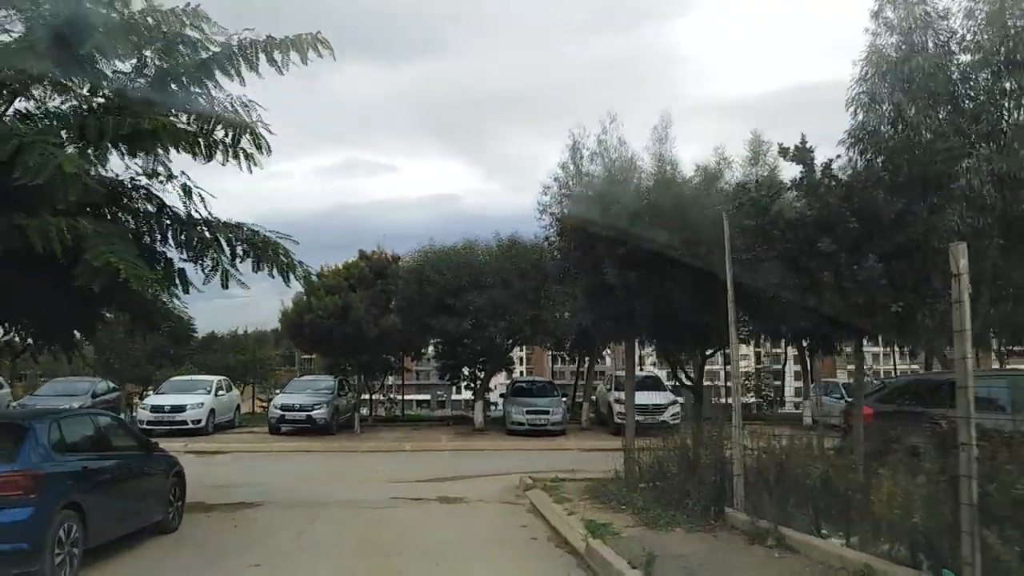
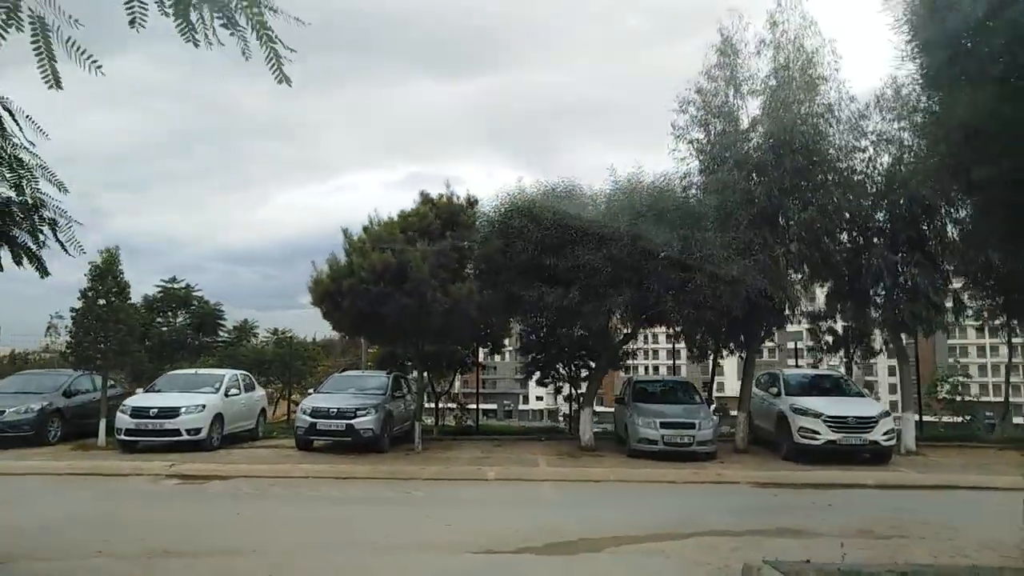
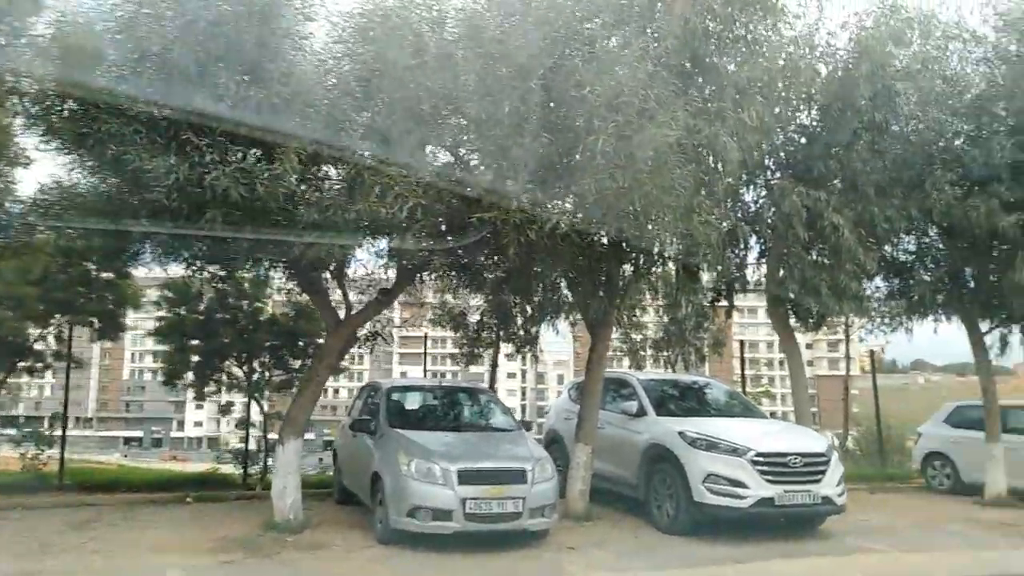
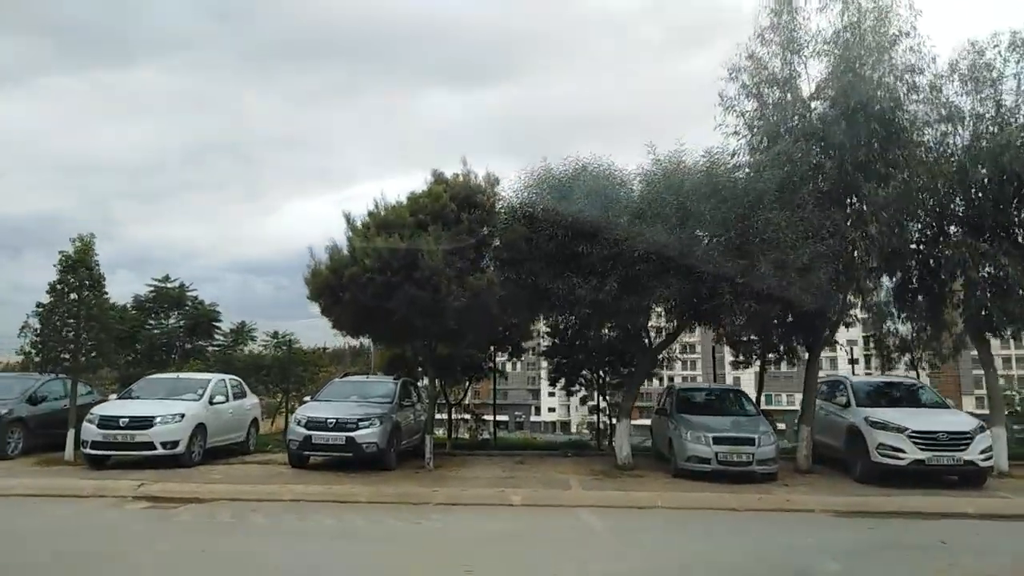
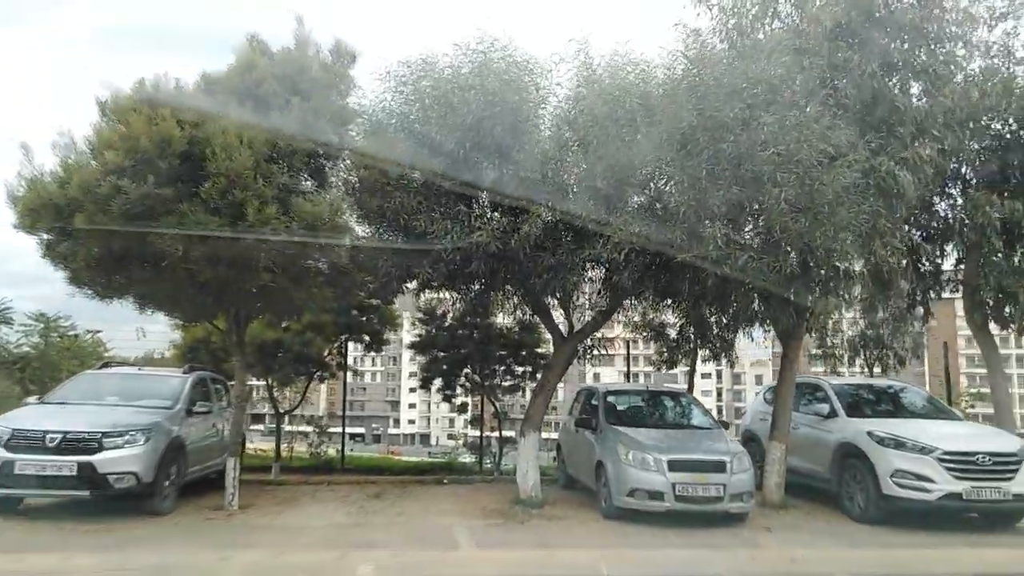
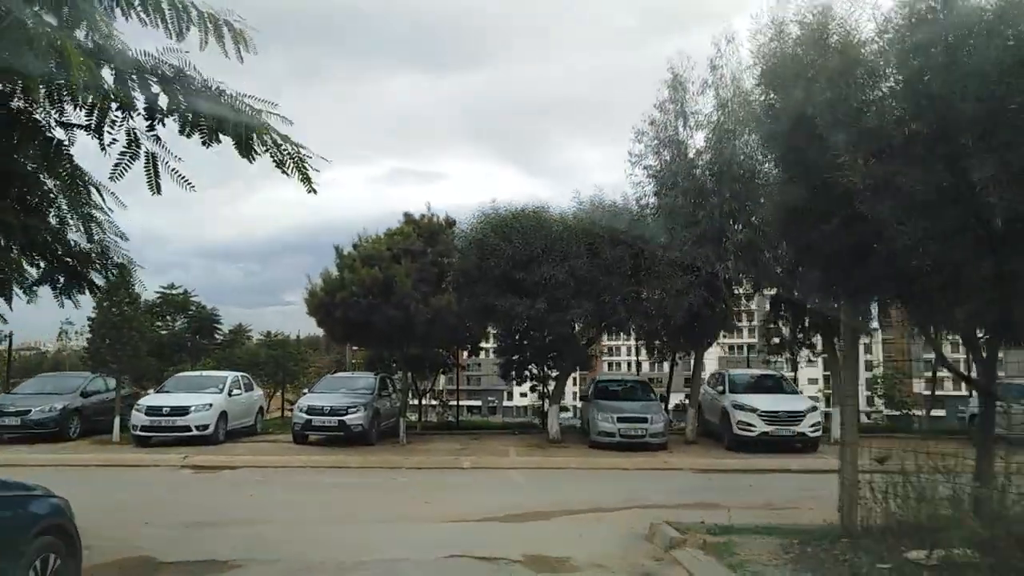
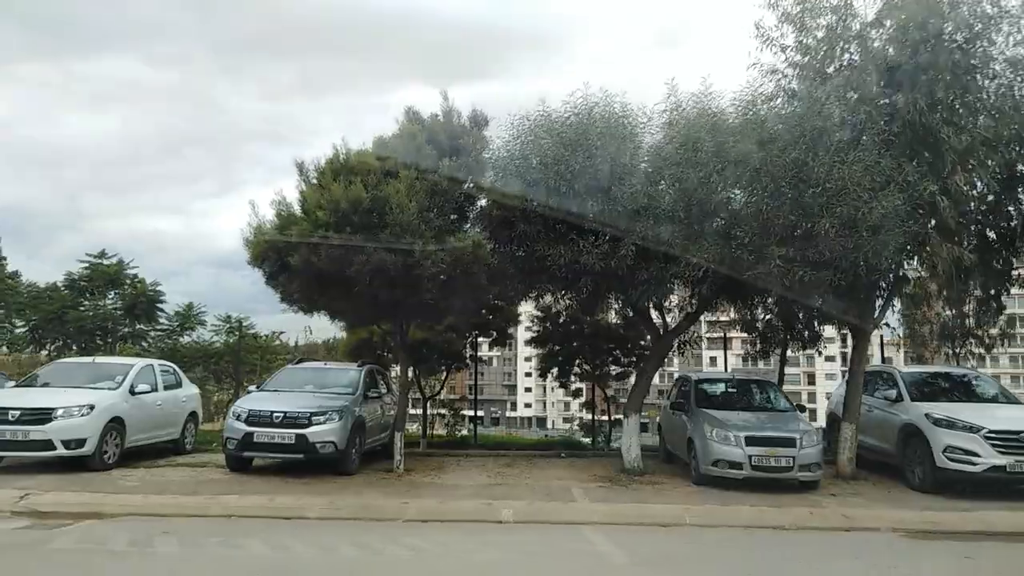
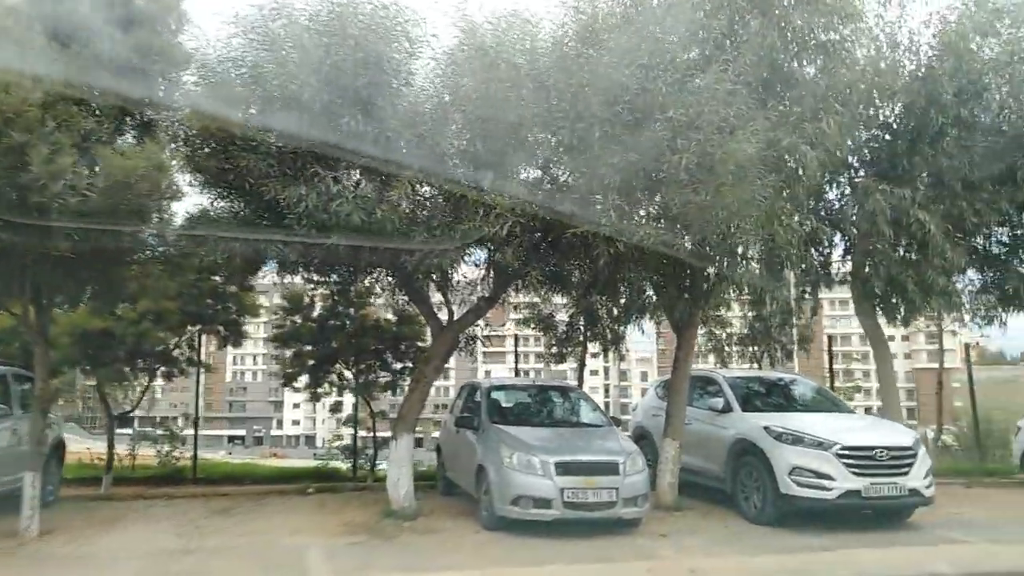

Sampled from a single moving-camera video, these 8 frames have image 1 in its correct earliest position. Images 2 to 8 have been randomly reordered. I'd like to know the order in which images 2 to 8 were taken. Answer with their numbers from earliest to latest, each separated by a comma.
6, 2, 4, 7, 5, 8, 3
